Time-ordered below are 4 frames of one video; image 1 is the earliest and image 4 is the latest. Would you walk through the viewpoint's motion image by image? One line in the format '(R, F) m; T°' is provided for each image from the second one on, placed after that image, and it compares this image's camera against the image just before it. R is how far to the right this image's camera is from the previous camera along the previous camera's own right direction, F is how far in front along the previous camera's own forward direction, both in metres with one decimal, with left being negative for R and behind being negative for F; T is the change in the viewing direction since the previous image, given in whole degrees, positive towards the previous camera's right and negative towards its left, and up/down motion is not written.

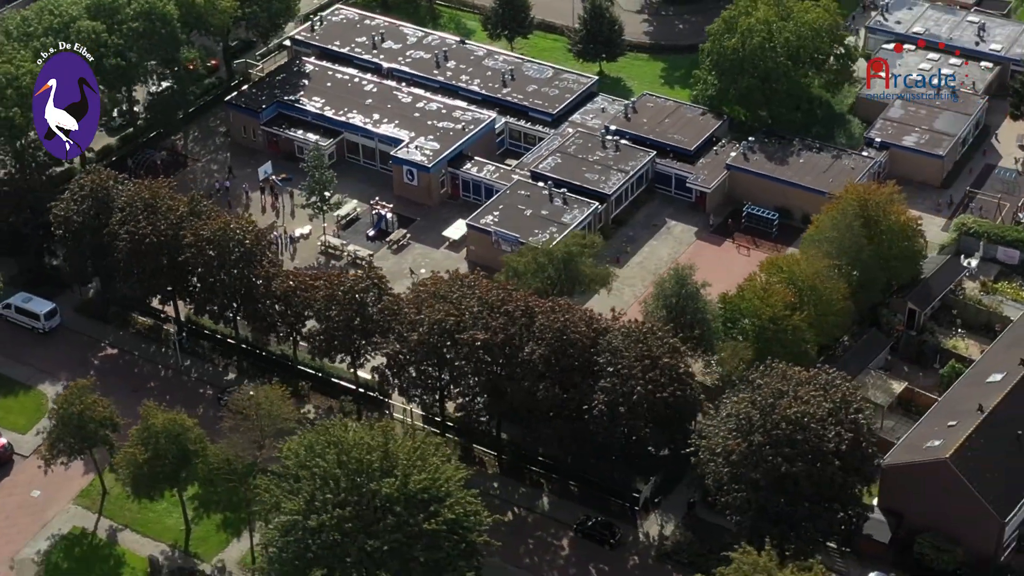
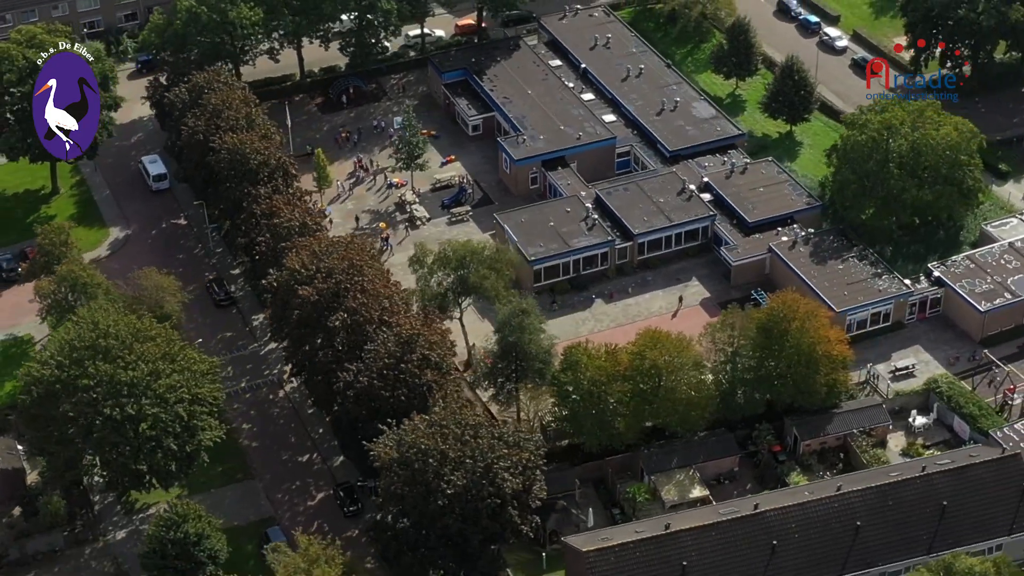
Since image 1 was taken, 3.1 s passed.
(+43.3, +5.2) m; -27°
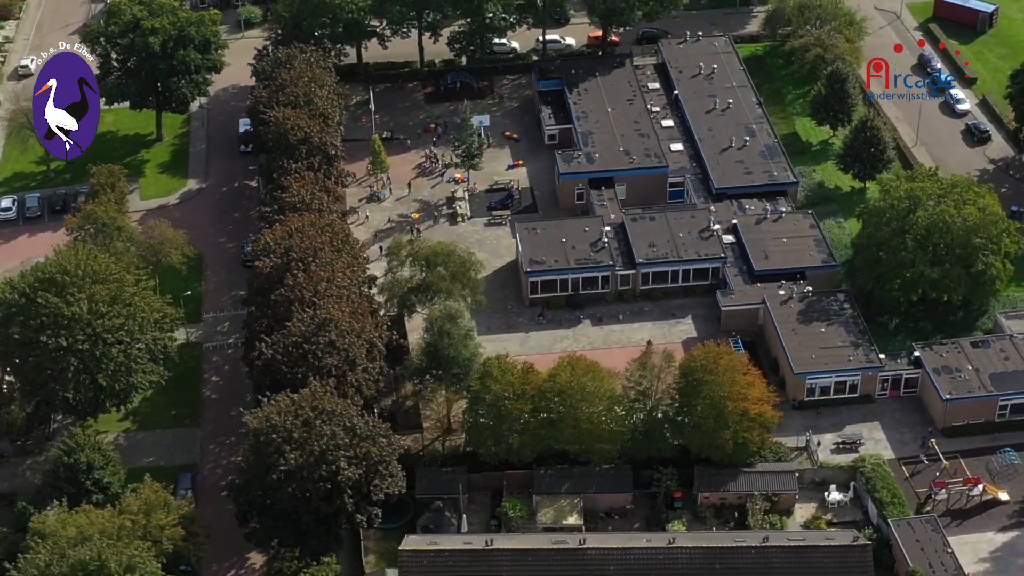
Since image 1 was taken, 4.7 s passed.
(+22.9, +0.1) m; -14°
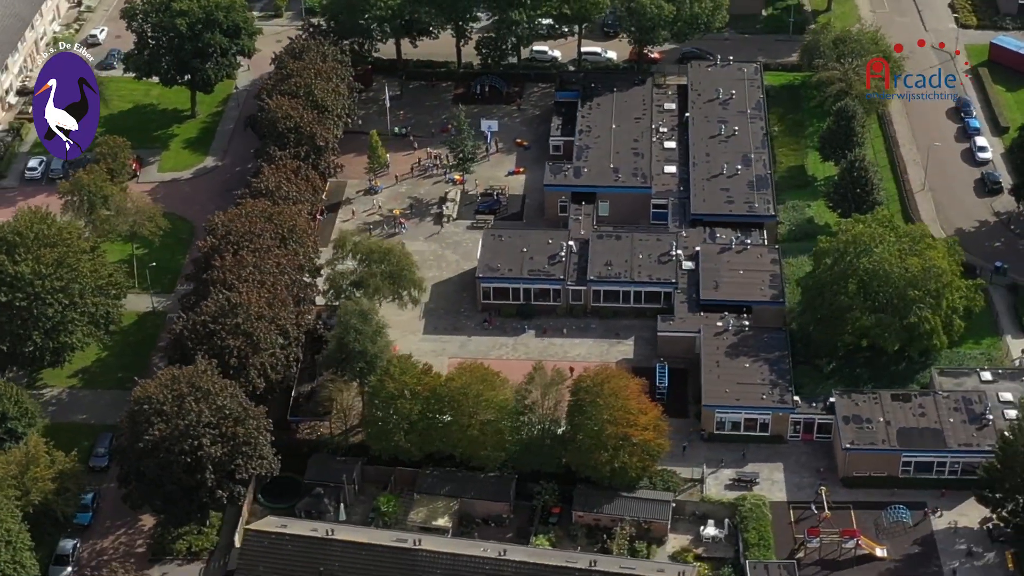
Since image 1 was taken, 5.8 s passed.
(+16.9, -0.8) m; -8°
